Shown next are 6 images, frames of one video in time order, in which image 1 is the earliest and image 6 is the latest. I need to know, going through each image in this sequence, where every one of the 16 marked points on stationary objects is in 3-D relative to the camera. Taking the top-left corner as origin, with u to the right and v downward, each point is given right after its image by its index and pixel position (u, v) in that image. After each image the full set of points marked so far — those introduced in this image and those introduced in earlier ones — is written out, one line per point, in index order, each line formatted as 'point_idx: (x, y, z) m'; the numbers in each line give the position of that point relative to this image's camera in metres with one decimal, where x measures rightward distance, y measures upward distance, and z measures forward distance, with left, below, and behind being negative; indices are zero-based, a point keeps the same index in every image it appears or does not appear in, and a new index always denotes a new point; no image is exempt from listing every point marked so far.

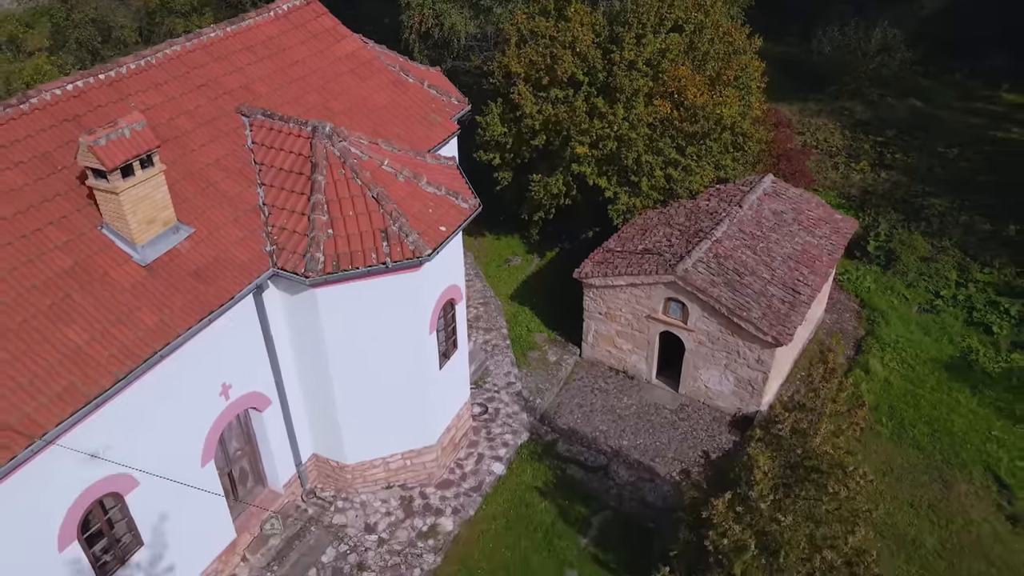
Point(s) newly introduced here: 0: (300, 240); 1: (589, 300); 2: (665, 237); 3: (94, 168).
0: (-3.3, +0.7, +11.3) m
1: (+1.9, -0.3, +18.1) m
2: (+3.7, +1.2, +17.8) m
3: (-5.5, +1.6, +9.7) m
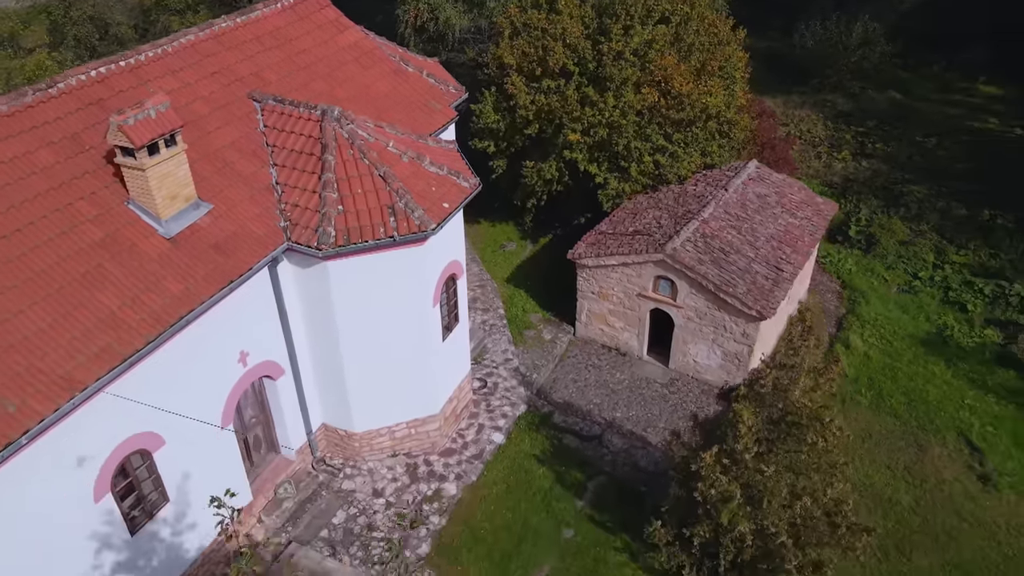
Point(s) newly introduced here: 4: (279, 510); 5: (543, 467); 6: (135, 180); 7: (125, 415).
0: (-3.3, +1.2, +12.1) m
1: (+1.8, +0.2, +18.9) m
2: (+3.6, +1.7, +18.7) m
3: (-5.5, +2.0, +10.4) m
4: (-4.3, -4.1, +13.7) m
5: (+0.6, -3.8, +15.5) m
6: (-5.5, +1.5, +10.7) m
7: (-5.4, -1.8, +10.2) m
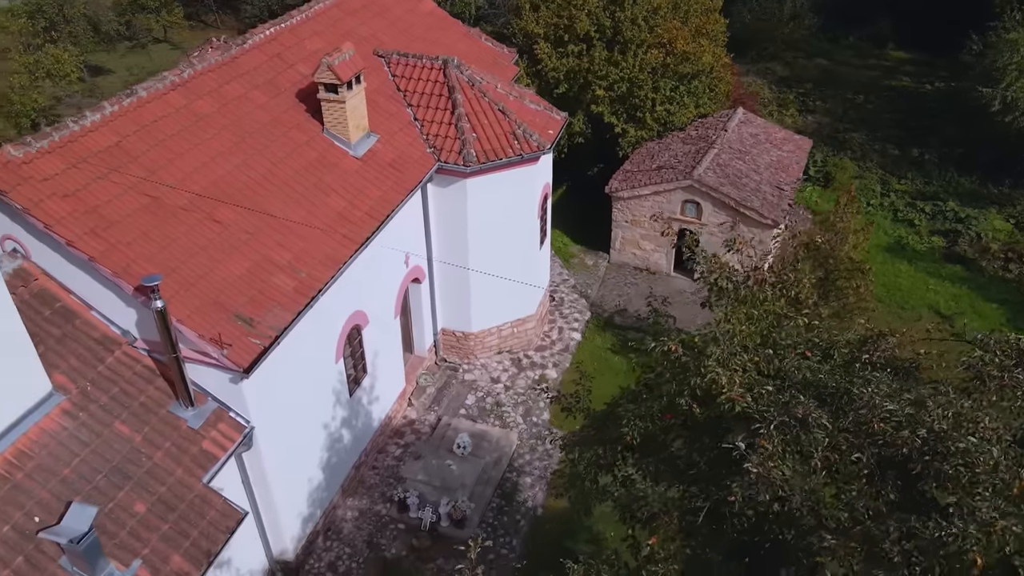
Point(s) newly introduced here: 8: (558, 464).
0: (-1.2, +3.0, +14.9) m
1: (+3.2, +2.3, +22.3) m
2: (+4.8, +3.9, +22.2) m
3: (-3.3, +3.6, +13.0) m
4: (-1.9, -2.4, +16.5) m
5: (+2.7, -1.7, +18.8) m
6: (-3.2, +3.2, +13.3) m
7: (-2.8, -0.2, +12.8) m
8: (+0.9, -3.7, +15.3) m
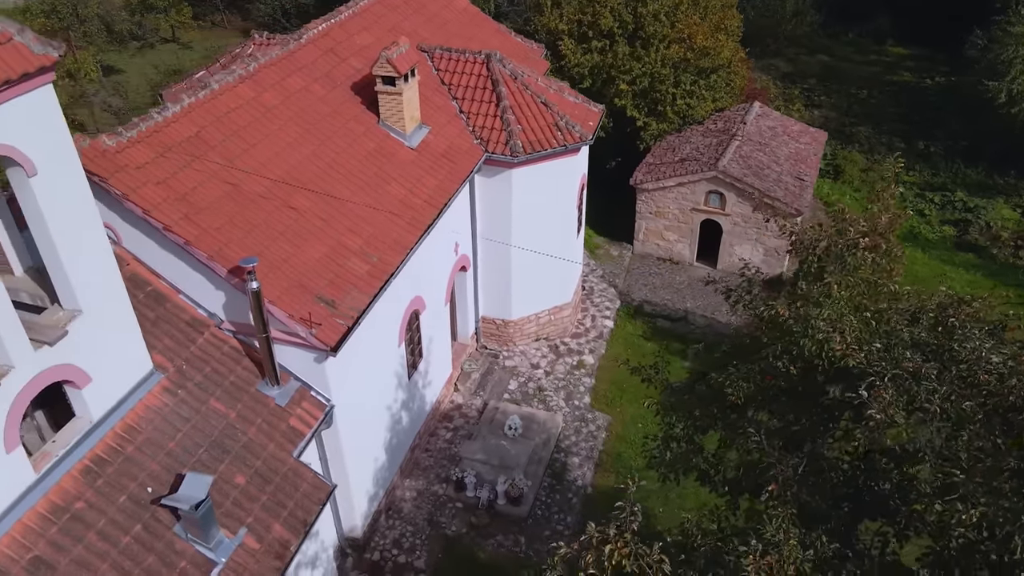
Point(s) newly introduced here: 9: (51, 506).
0: (-0.3, +3.2, +15.4) m
1: (+4.0, +2.6, +22.8) m
2: (+5.7, +4.3, +22.8) m
3: (-2.3, +3.8, +13.4) m
4: (-1.0, -2.1, +16.9) m
5: (+3.6, -1.4, +19.3) m
6: (-2.3, +3.4, +13.7) m
7: (-1.8, +0.1, +13.2) m
8: (+1.9, -3.4, +15.7) m
9: (-5.0, -2.4, +8.0) m
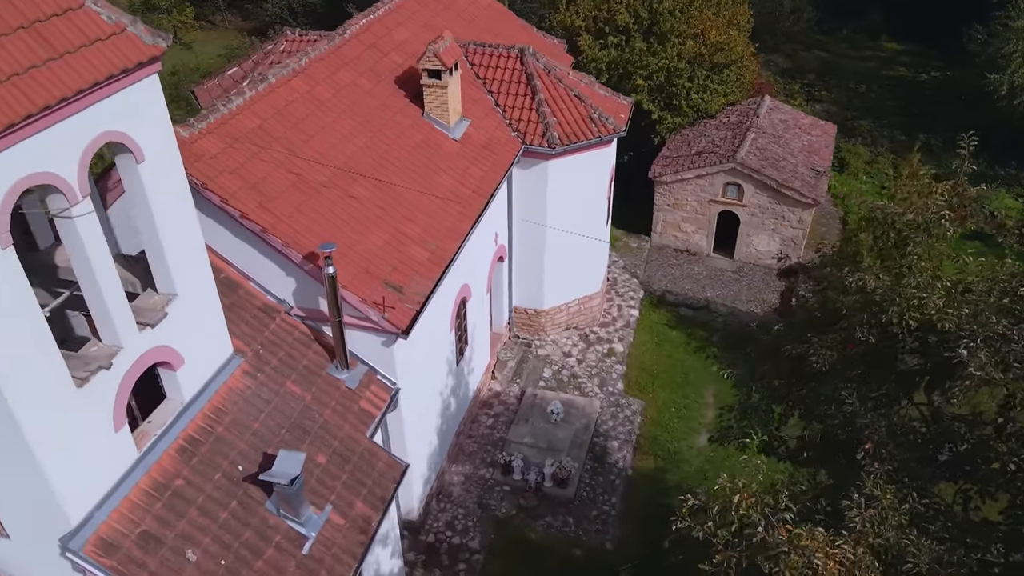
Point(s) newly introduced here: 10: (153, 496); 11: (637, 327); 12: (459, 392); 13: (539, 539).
0: (+0.5, +3.5, +15.7) m
1: (+4.7, +2.9, +23.2) m
2: (+6.3, +4.6, +23.2) m
3: (-1.5, +4.1, +13.7) m
4: (-0.2, -1.9, +17.2) m
5: (+4.4, -1.1, +19.7) m
6: (-1.5, +3.6, +14.0) m
7: (-1.0, +0.3, +13.5) m
8: (+2.8, -3.1, +16.1) m
9: (-4.0, -2.2, +8.3) m
10: (-4.0, -2.3, +8.2) m
11: (+3.3, -1.0, +19.4) m
12: (-1.0, -2.0, +14.5) m
13: (+0.5, -4.5, +13.3) m
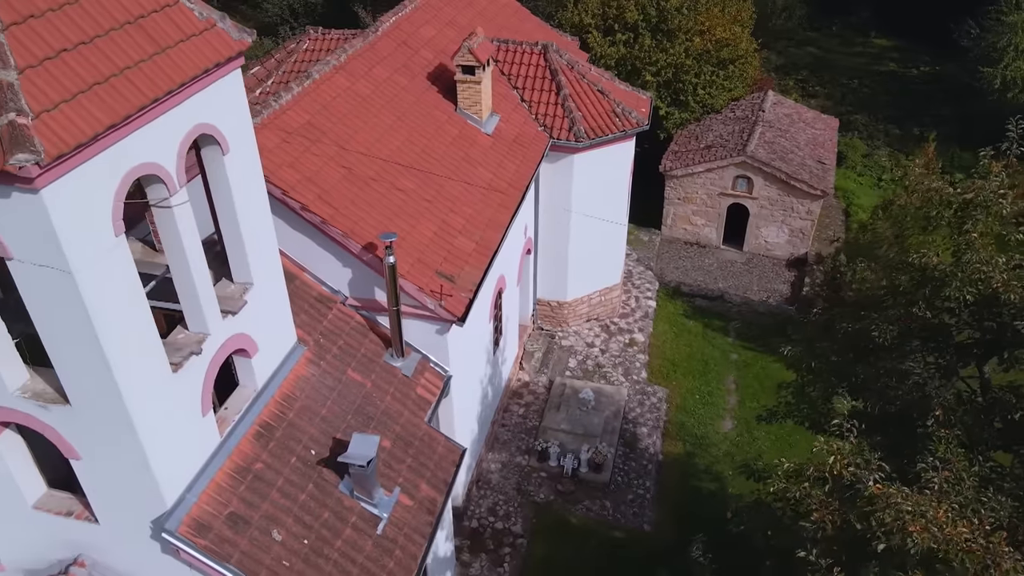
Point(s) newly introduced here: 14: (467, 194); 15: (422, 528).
0: (+1.1, +3.7, +16.1) m
1: (+5.1, +3.2, +23.6) m
2: (+6.7, +4.9, +23.7) m
3: (-0.9, +4.2, +14.0) m
4: (+0.5, -1.7, +17.5) m
5: (+4.9, -0.9, +20.1) m
6: (-0.8, +3.8, +14.3) m
7: (-0.3, +0.5, +13.8) m
8: (+3.5, -2.9, +16.5) m
9: (-3.2, -2.1, +8.5) m
10: (-3.1, -2.2, +8.4) m
11: (+3.9, -0.8, +19.8) m
12: (-0.3, -1.9, +14.8) m
13: (+1.2, -4.3, +13.6) m
14: (-0.8, +1.6, +12.9) m
15: (-1.2, -3.1, +9.5) m
